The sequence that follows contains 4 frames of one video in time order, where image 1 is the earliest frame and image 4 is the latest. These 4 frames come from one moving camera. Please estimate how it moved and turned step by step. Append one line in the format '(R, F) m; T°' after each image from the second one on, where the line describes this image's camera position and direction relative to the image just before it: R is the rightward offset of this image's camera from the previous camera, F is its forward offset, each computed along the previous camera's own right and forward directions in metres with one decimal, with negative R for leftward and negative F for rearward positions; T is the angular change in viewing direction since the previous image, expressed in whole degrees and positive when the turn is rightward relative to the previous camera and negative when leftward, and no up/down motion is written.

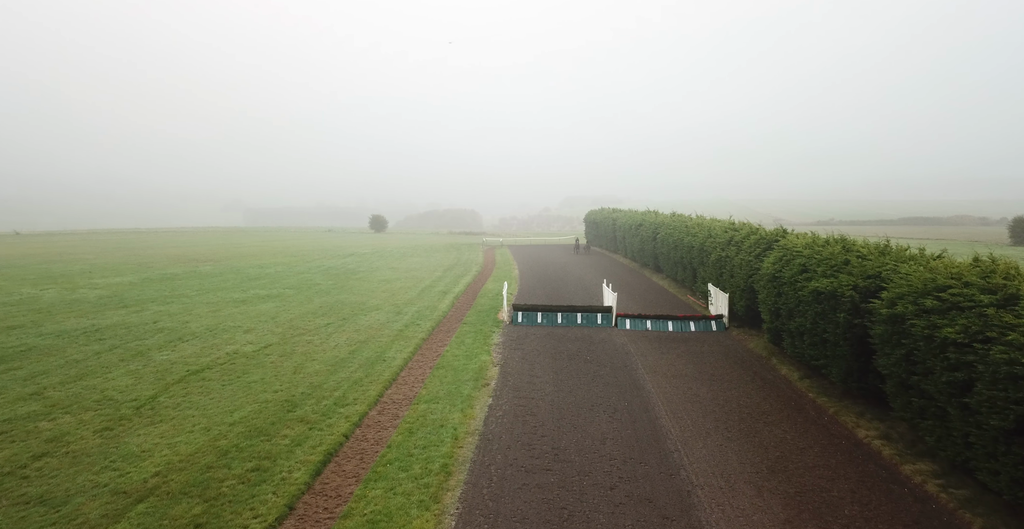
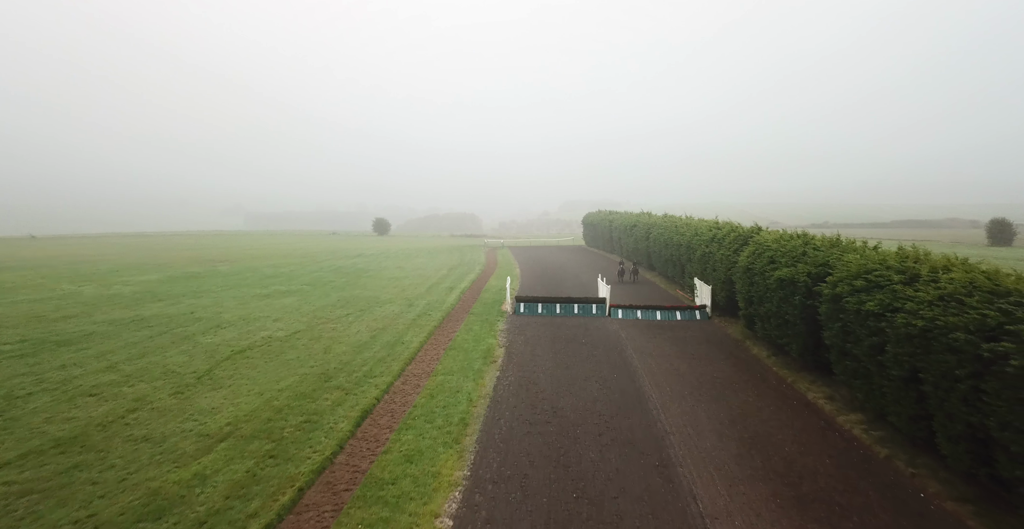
(-0.1, -1.6) m; 0°
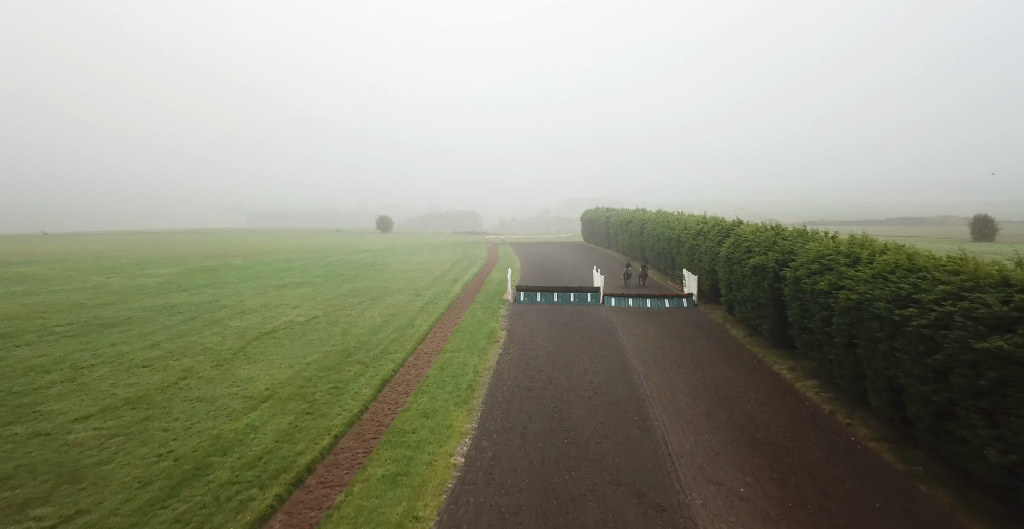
(0.0, -1.3) m; 0°
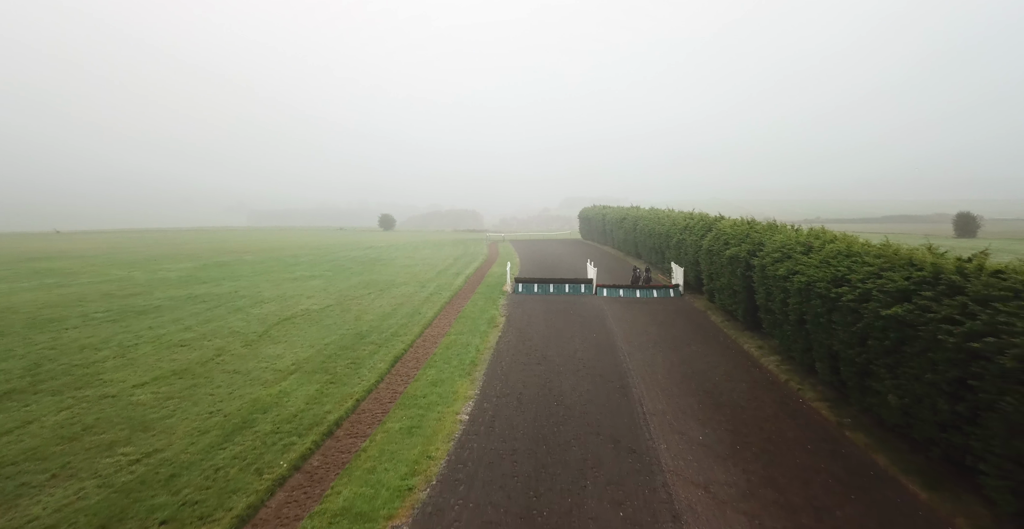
(+0.1, -1.3) m; 0°
